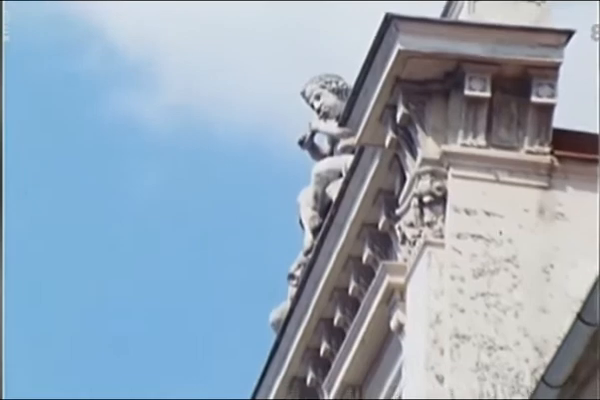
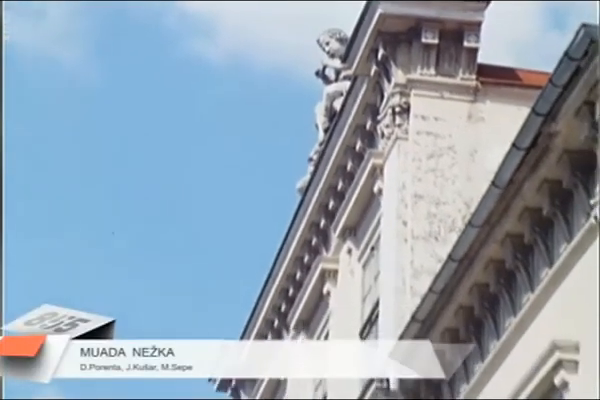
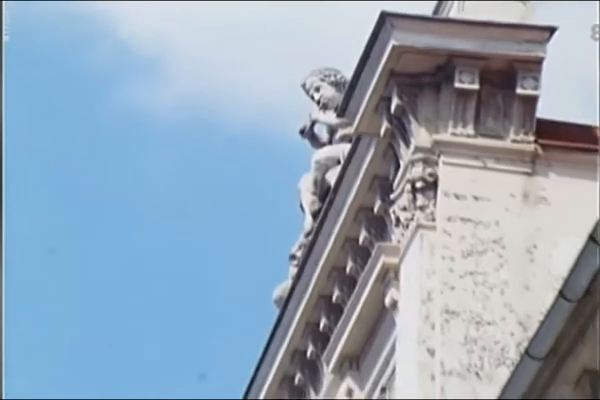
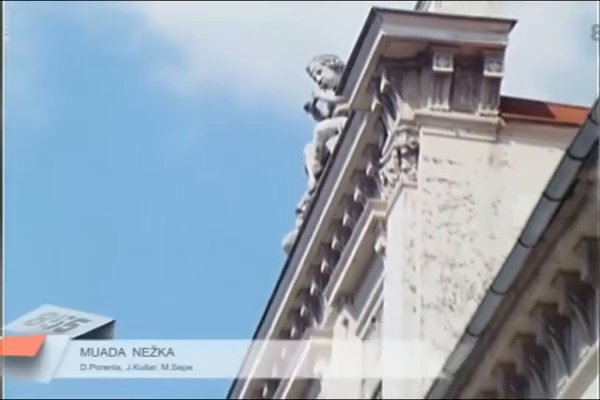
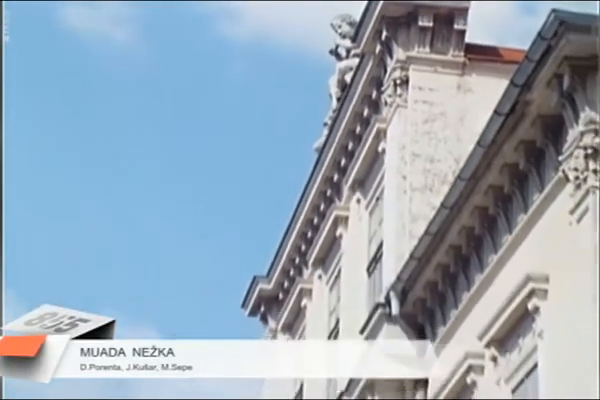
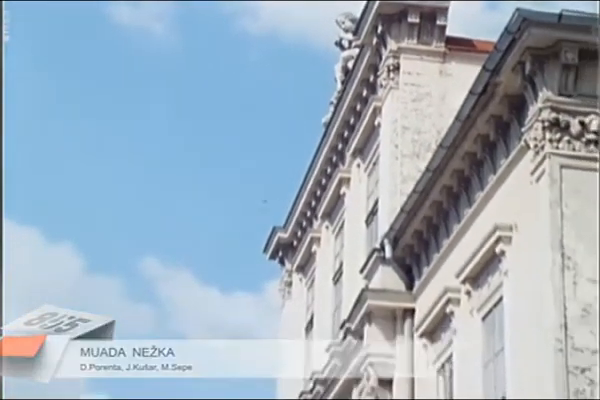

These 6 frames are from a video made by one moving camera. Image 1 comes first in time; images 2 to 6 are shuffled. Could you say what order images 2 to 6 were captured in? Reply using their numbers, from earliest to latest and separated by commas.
3, 4, 2, 5, 6
